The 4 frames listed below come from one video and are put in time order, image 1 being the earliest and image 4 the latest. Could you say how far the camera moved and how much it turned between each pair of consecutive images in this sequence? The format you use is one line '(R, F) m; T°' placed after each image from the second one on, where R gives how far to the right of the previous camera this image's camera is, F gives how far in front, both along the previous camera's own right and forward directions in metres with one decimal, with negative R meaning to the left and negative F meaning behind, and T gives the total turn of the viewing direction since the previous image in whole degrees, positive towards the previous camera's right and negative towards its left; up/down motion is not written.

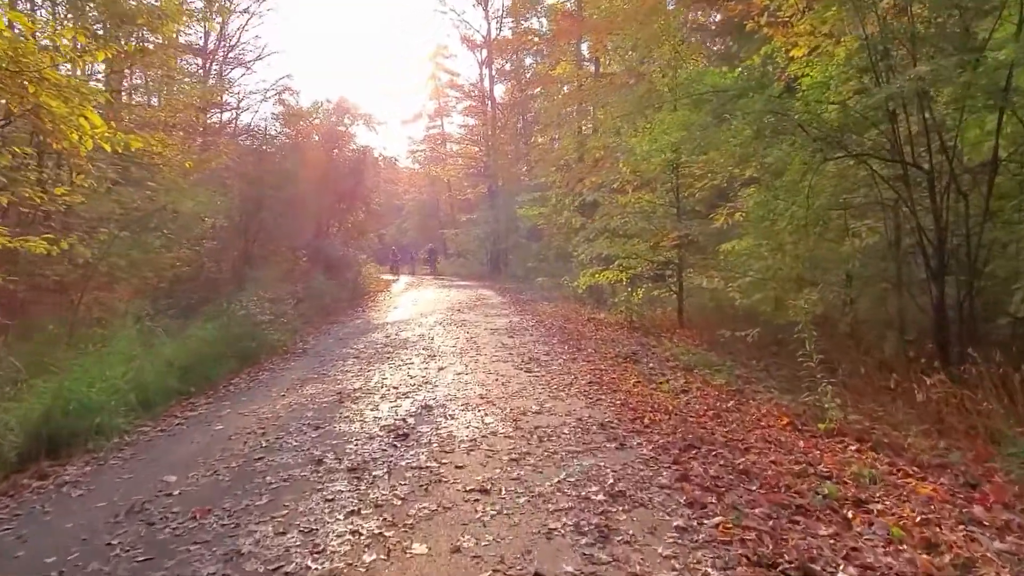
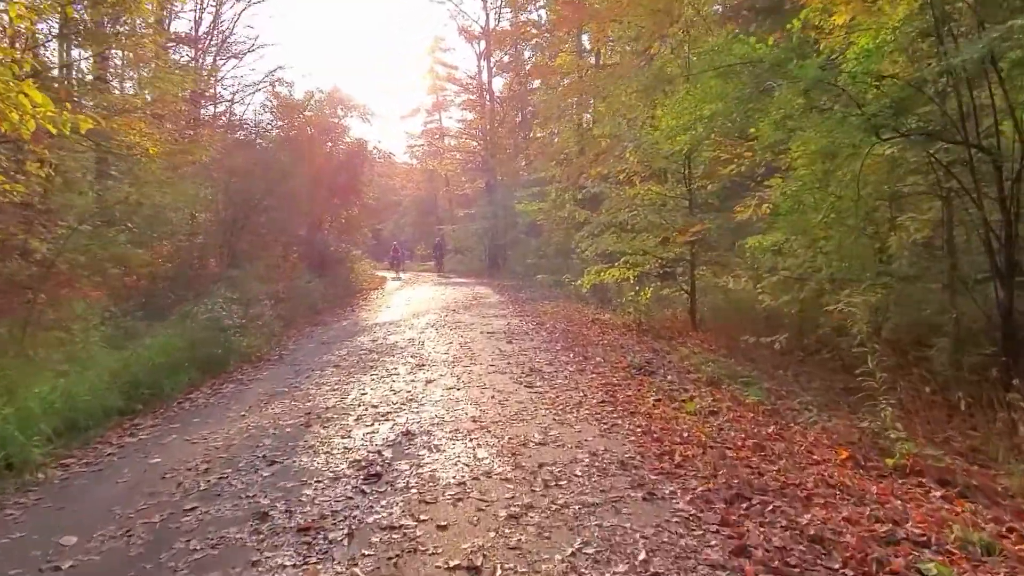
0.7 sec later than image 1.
(0.0, +1.1) m; 0°
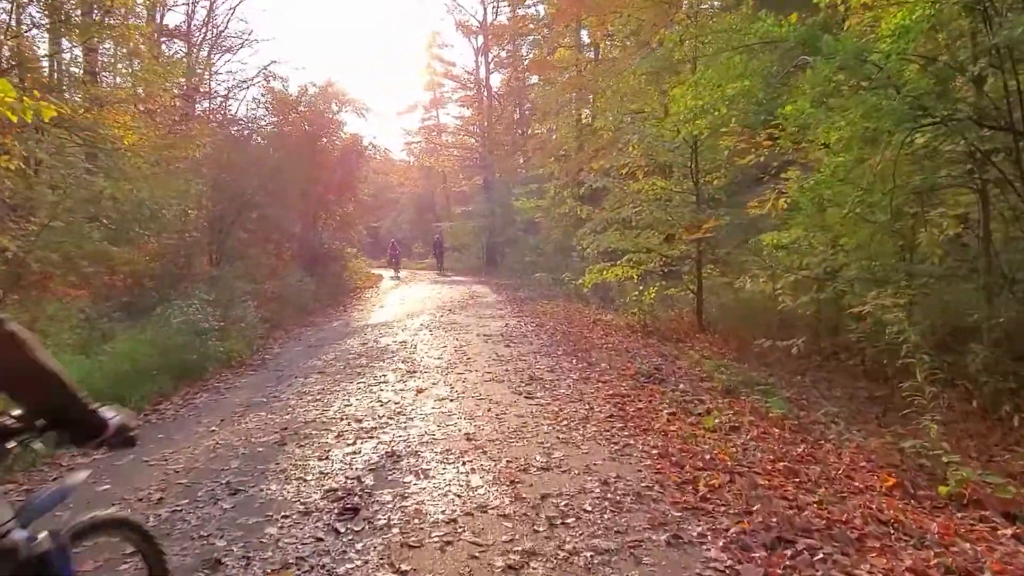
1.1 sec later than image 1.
(0.0, +0.6) m; 0°
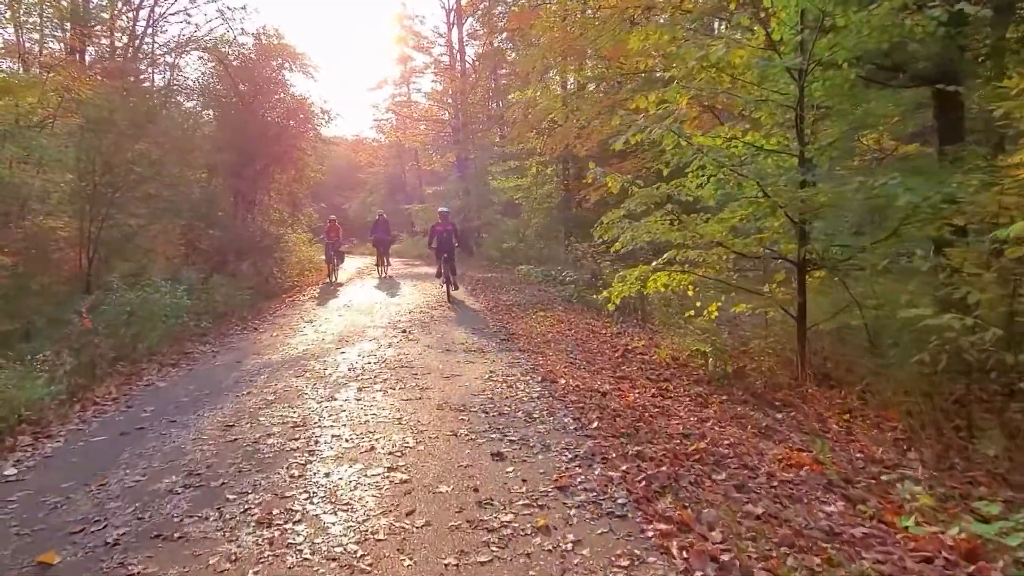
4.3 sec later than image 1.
(-0.1, +5.0) m; +2°
